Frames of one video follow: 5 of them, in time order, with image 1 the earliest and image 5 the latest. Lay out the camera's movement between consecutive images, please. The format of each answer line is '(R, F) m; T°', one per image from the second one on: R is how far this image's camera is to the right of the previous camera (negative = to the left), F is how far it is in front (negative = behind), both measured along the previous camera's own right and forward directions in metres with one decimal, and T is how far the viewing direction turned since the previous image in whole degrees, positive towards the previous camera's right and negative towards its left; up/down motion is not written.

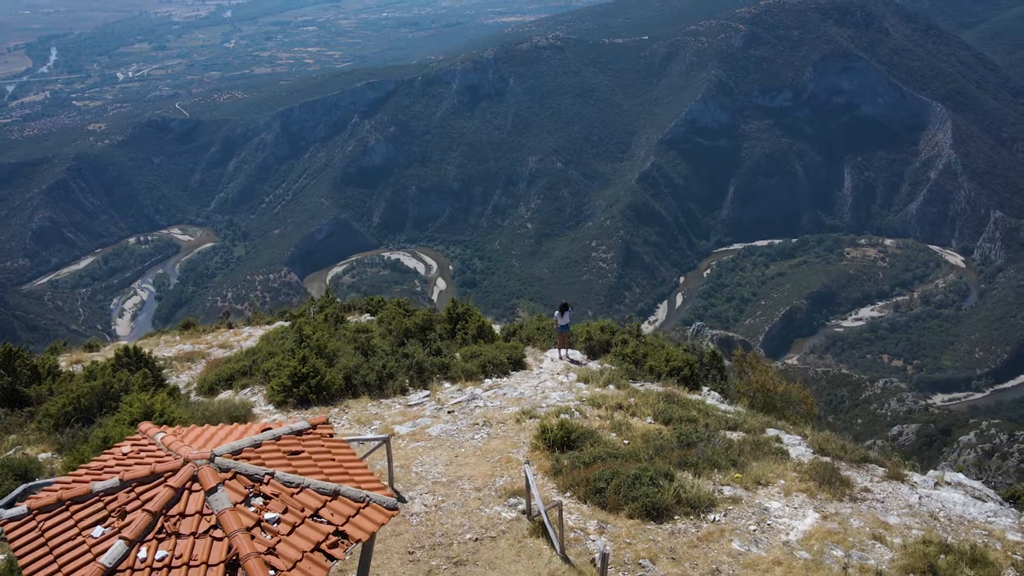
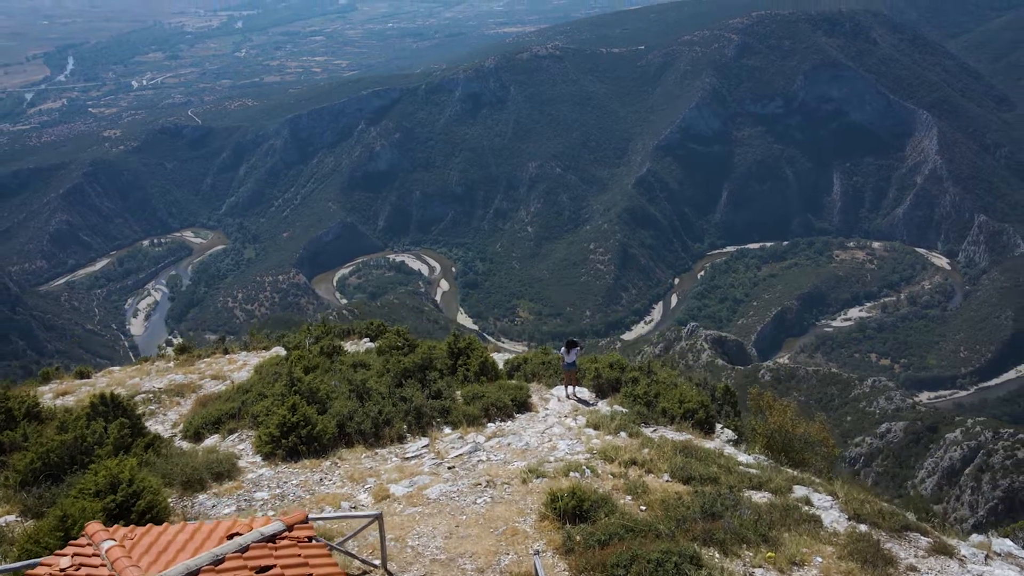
(-0.3, -3.5) m; 0°
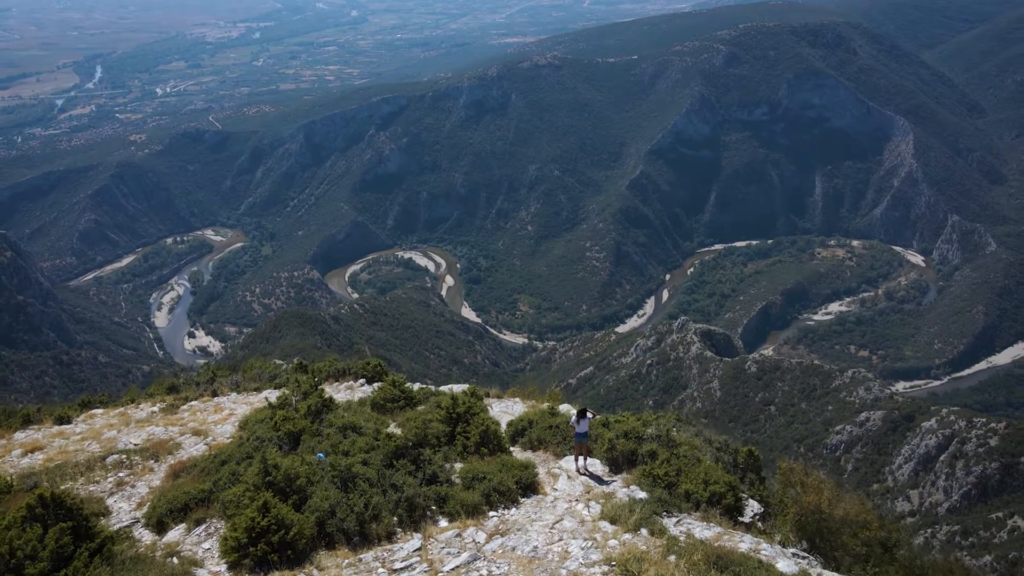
(-0.5, -6.6) m; 0°
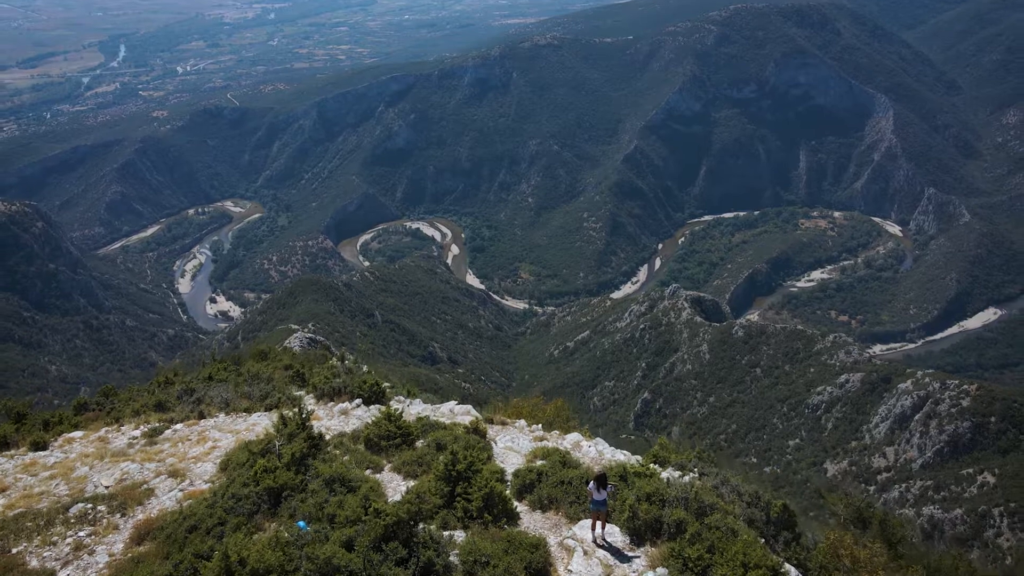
(-0.7, -7.2) m; 0°
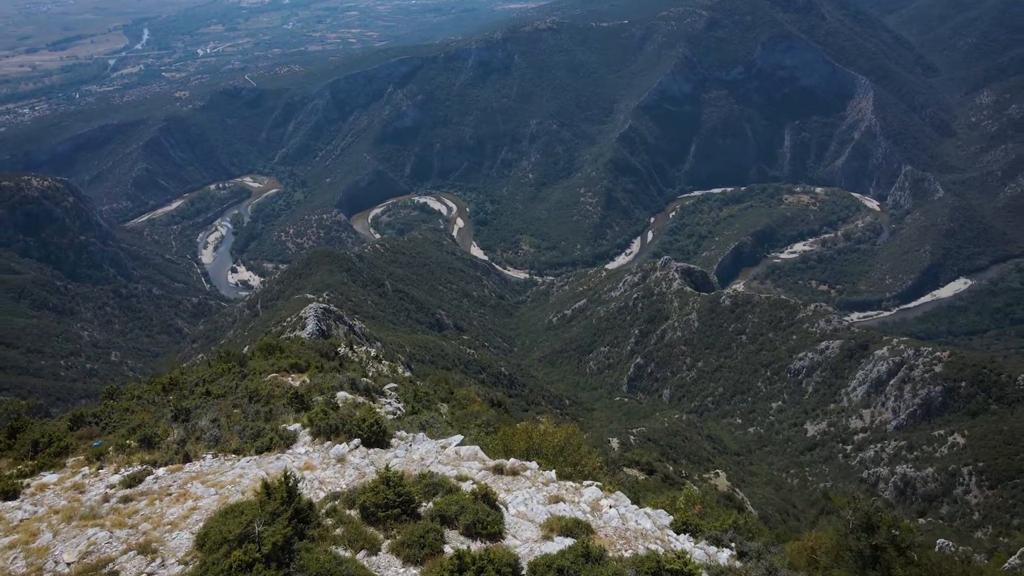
(-0.7, -8.1) m; 0°
